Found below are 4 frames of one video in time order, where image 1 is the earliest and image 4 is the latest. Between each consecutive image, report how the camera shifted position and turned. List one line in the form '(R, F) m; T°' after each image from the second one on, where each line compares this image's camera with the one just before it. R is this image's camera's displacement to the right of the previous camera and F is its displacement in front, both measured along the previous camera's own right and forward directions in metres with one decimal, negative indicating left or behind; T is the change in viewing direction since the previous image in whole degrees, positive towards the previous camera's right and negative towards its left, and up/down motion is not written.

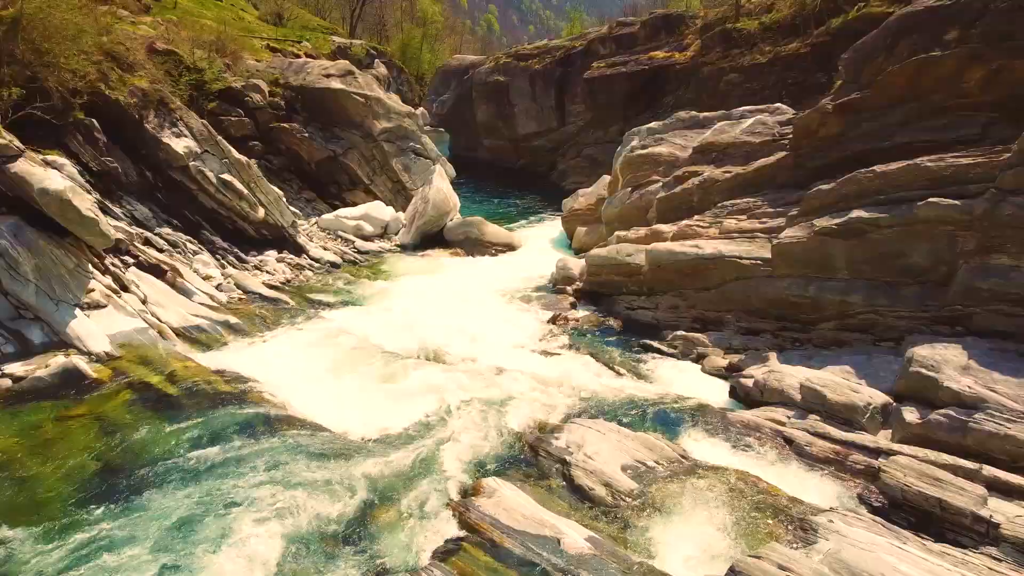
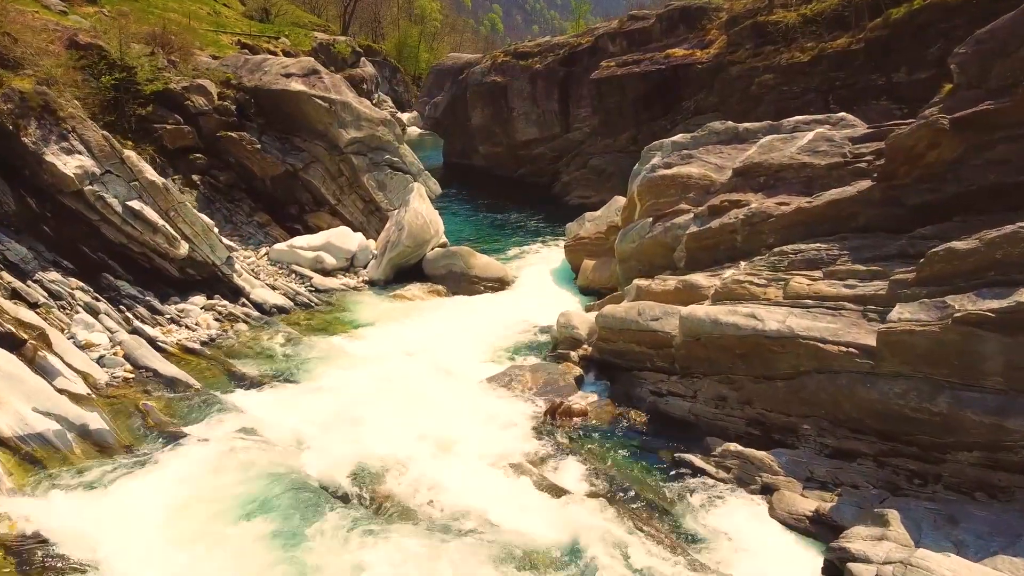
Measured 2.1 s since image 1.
(+0.3, +4.2) m; 0°
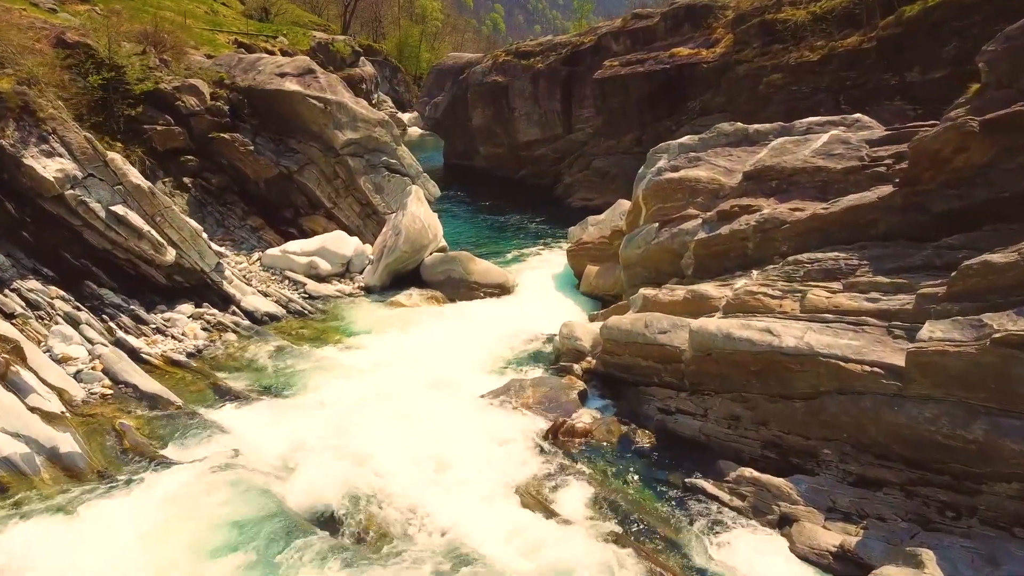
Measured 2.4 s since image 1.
(0.0, +0.6) m; 0°
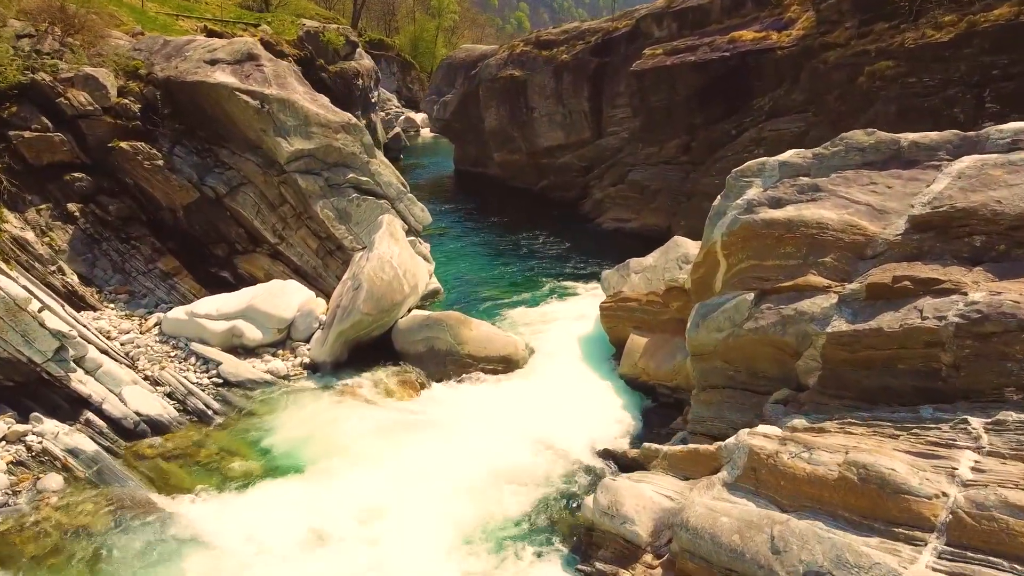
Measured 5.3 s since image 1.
(+0.2, +5.9) m; -2°
